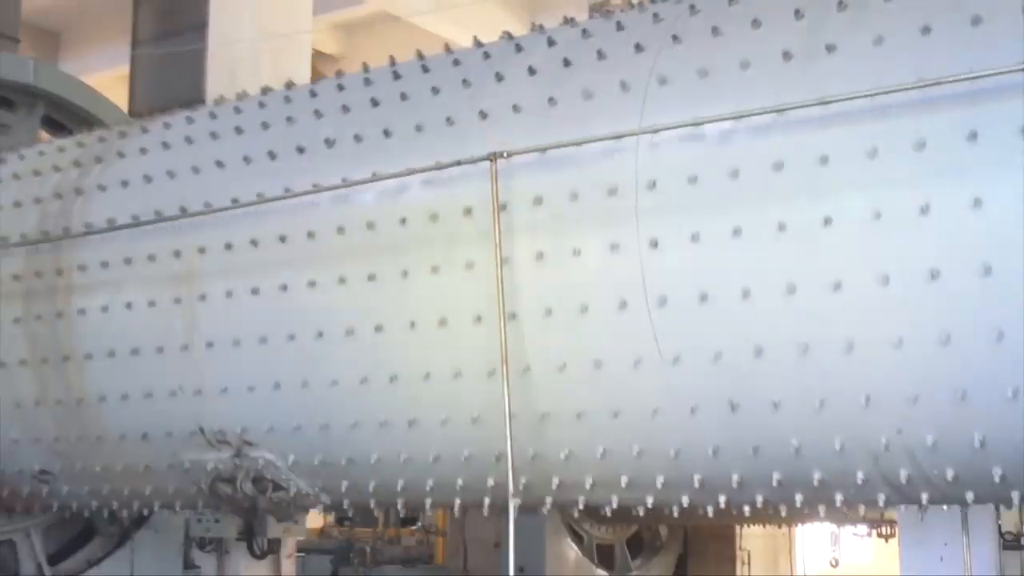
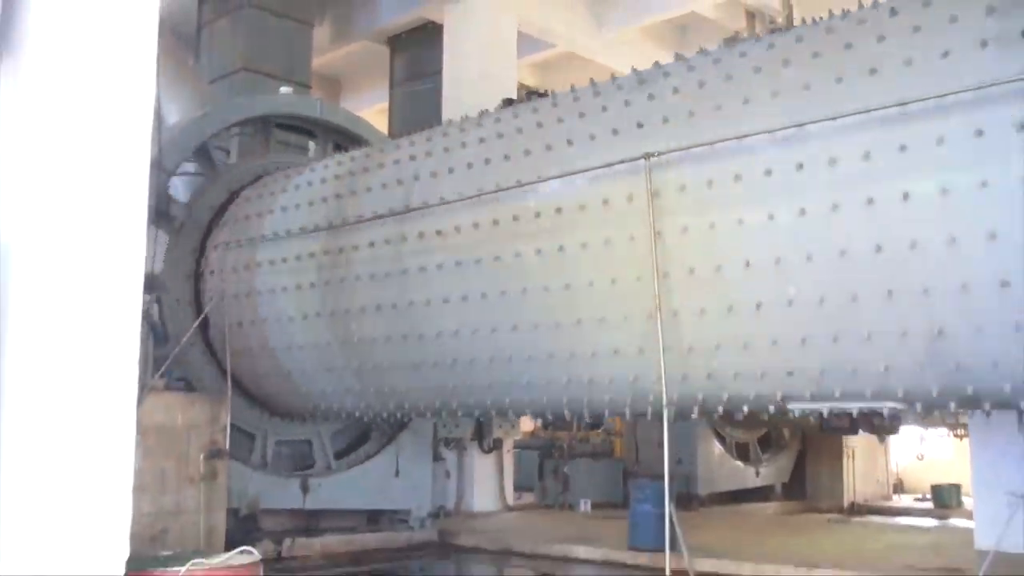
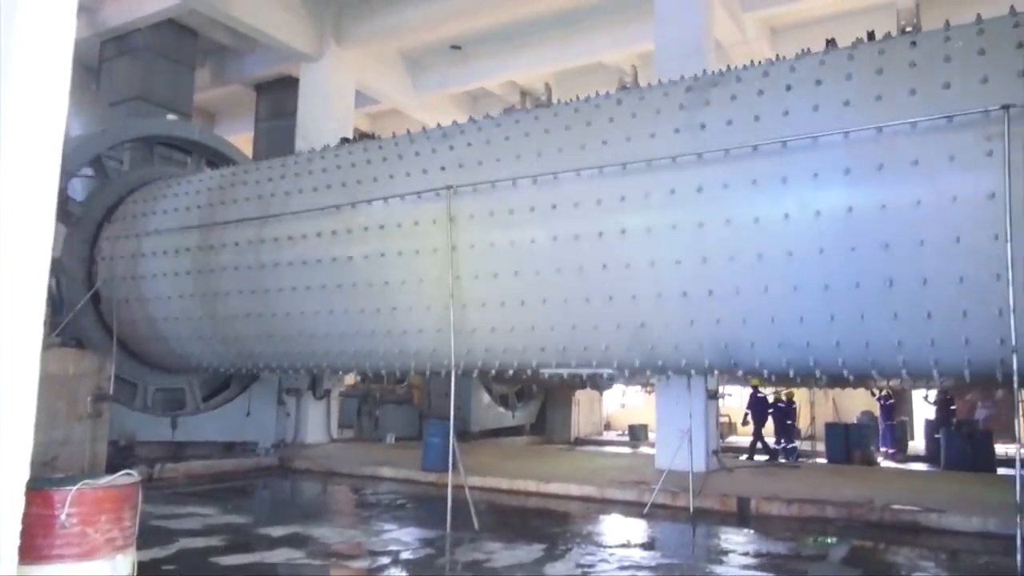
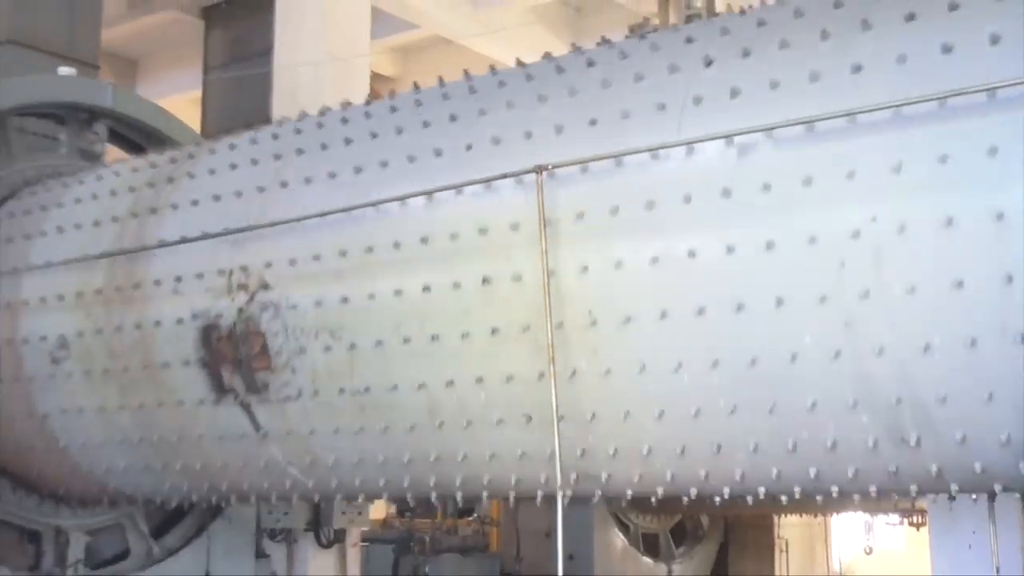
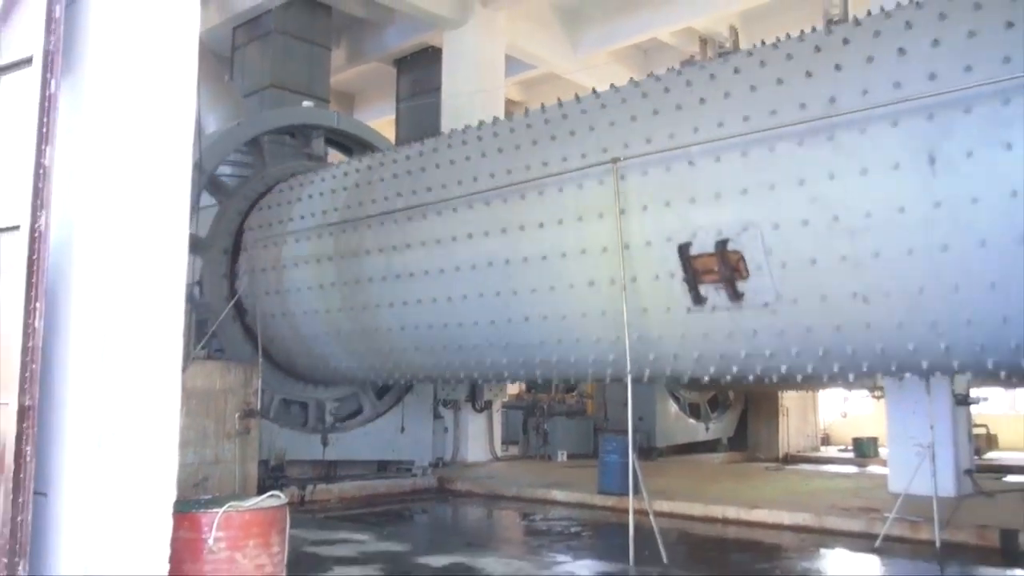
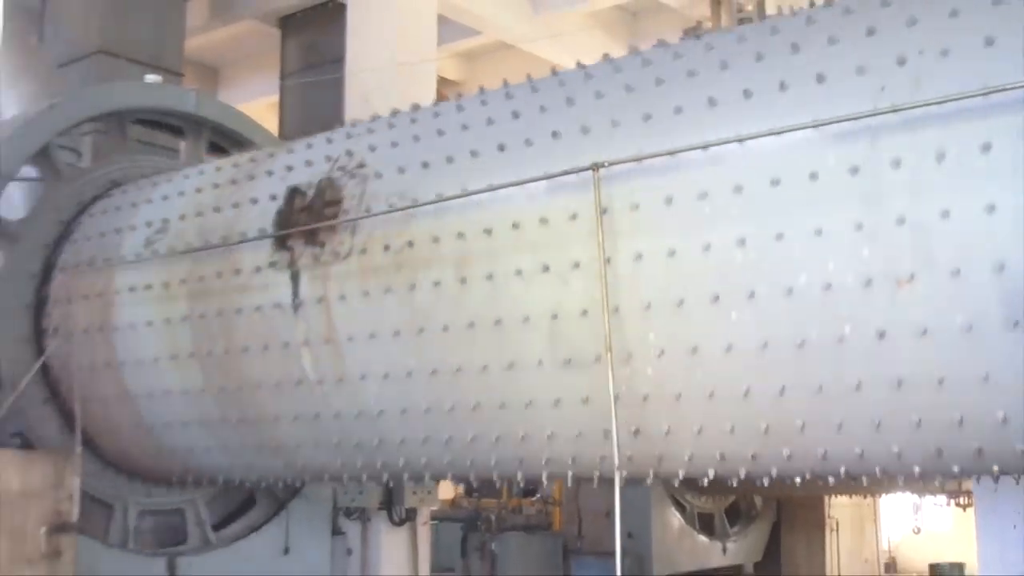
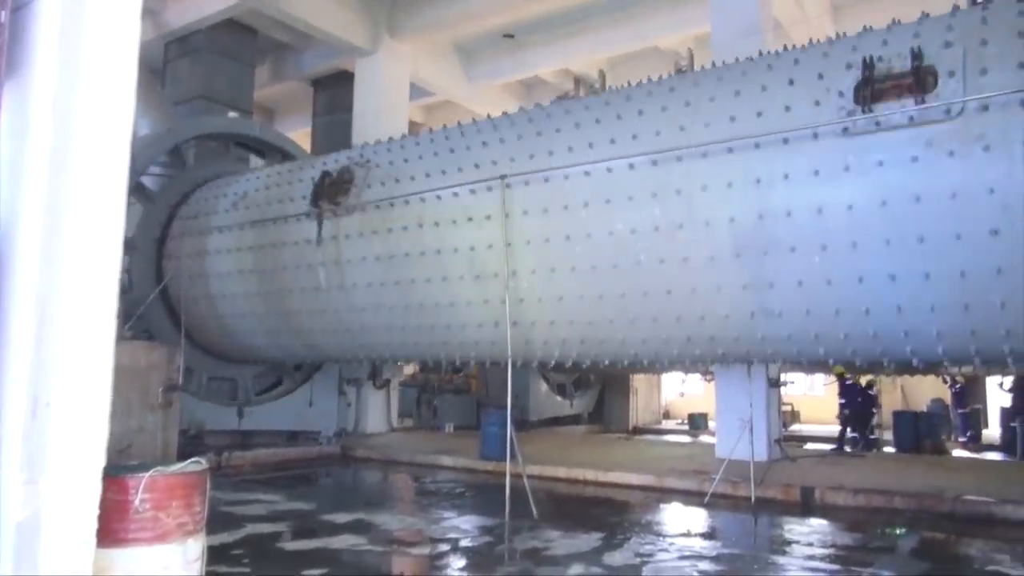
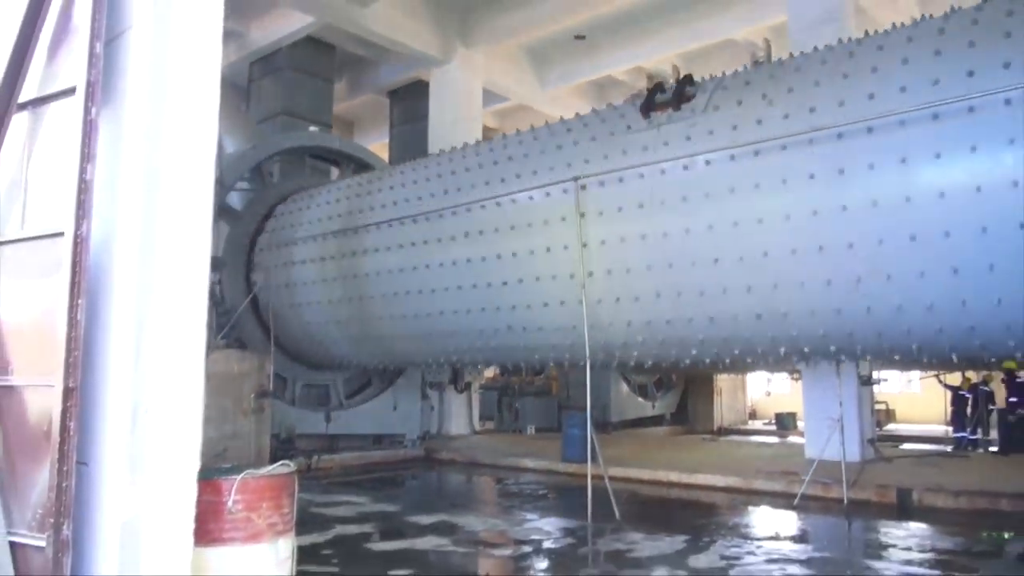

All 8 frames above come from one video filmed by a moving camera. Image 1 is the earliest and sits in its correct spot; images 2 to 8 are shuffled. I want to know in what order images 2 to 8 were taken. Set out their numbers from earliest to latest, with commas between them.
4, 6, 2, 5, 8, 7, 3
